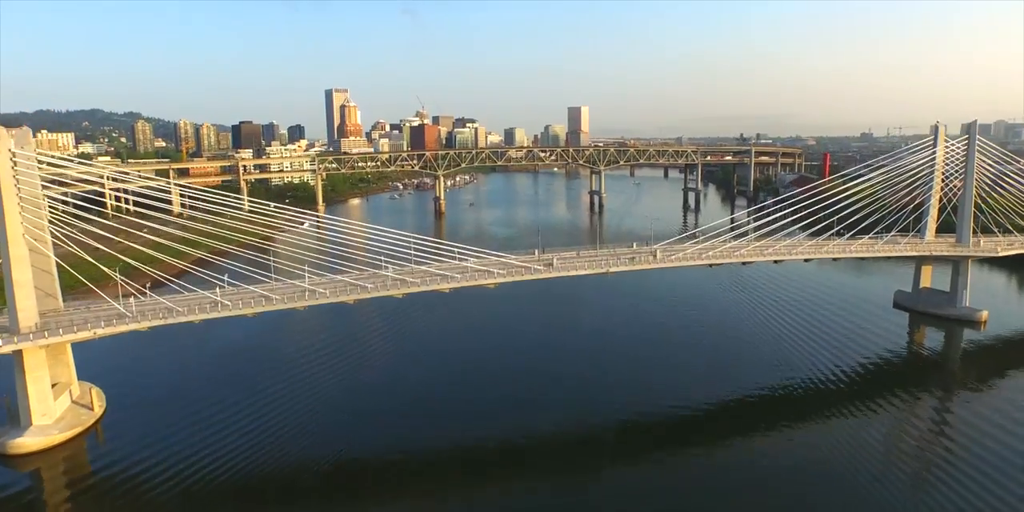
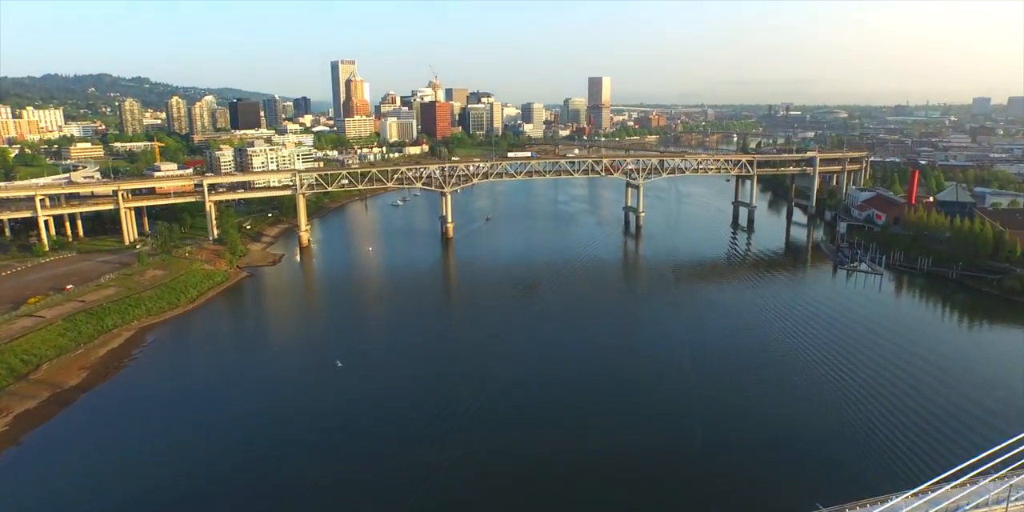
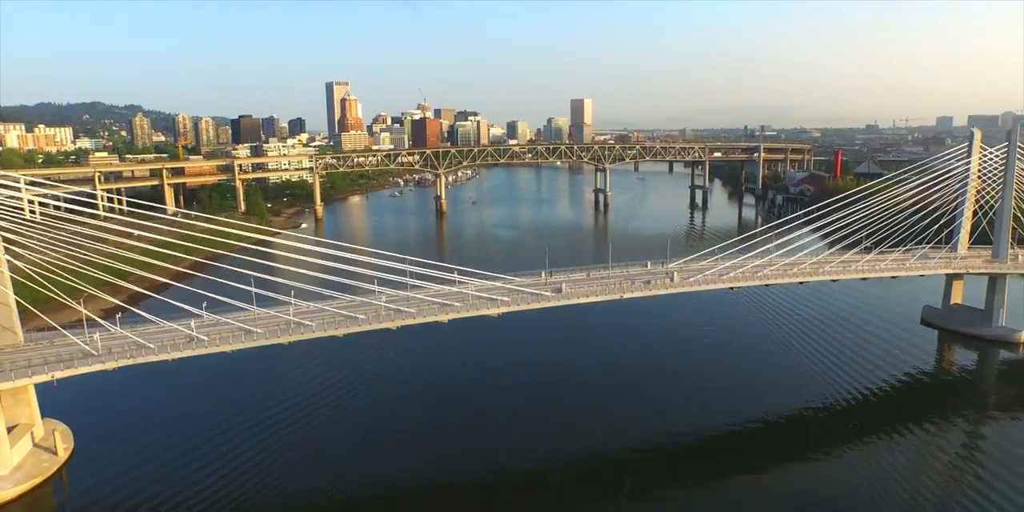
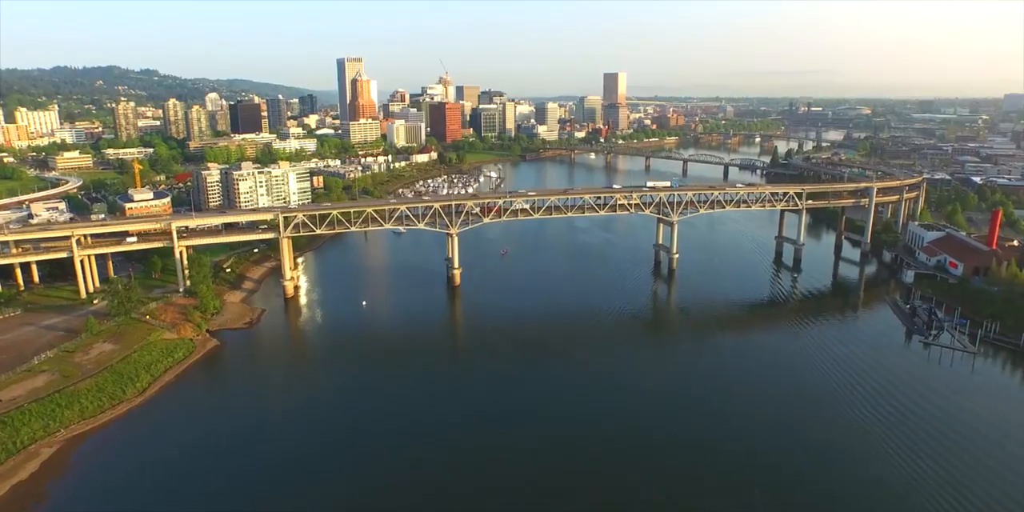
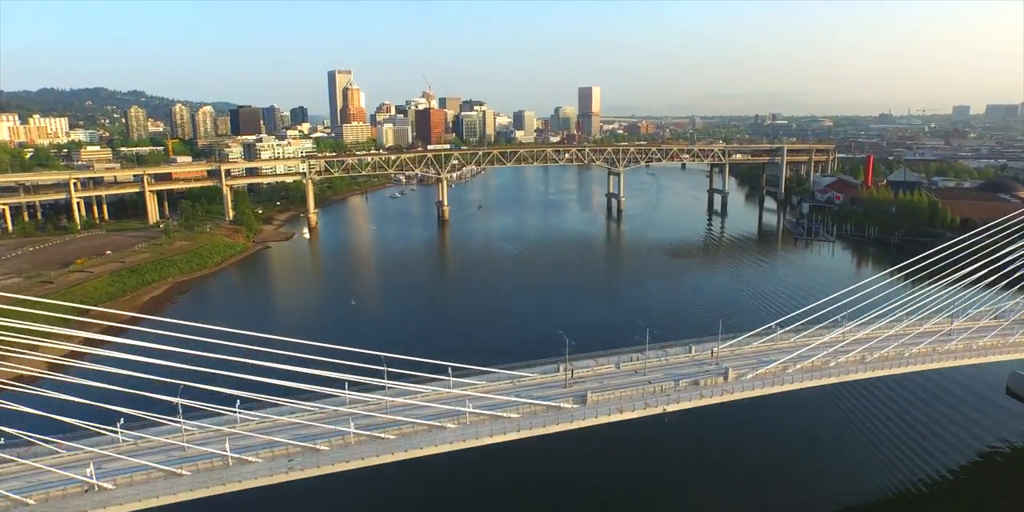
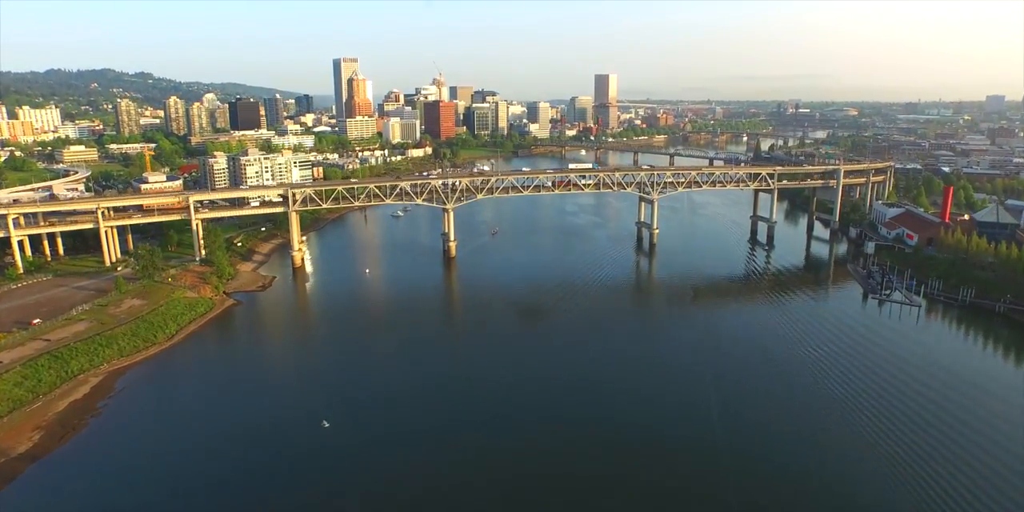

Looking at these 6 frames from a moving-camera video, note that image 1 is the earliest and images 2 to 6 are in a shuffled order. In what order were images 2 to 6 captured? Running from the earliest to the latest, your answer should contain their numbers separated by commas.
3, 5, 2, 6, 4
